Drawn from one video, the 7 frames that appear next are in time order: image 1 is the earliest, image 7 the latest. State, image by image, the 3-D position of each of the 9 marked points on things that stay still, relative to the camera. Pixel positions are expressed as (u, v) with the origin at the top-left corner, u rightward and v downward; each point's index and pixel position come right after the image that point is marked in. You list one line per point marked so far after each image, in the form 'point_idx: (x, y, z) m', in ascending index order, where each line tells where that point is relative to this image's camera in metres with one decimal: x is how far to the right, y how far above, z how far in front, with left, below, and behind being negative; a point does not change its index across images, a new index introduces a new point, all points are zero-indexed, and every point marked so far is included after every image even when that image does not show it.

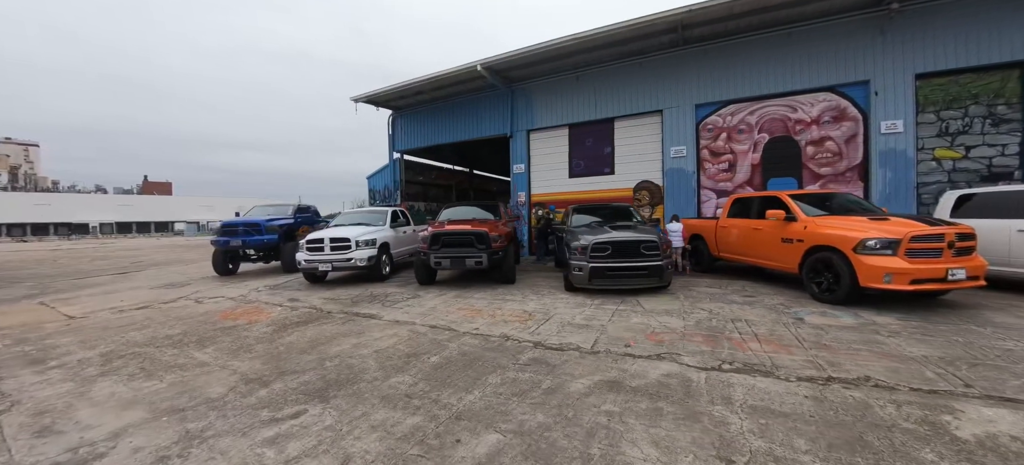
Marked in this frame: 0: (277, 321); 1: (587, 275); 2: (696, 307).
0: (-3.7, -1.4, +5.6) m
1: (+1.4, -0.8, +6.5) m
2: (+3.2, -1.3, +5.9) m
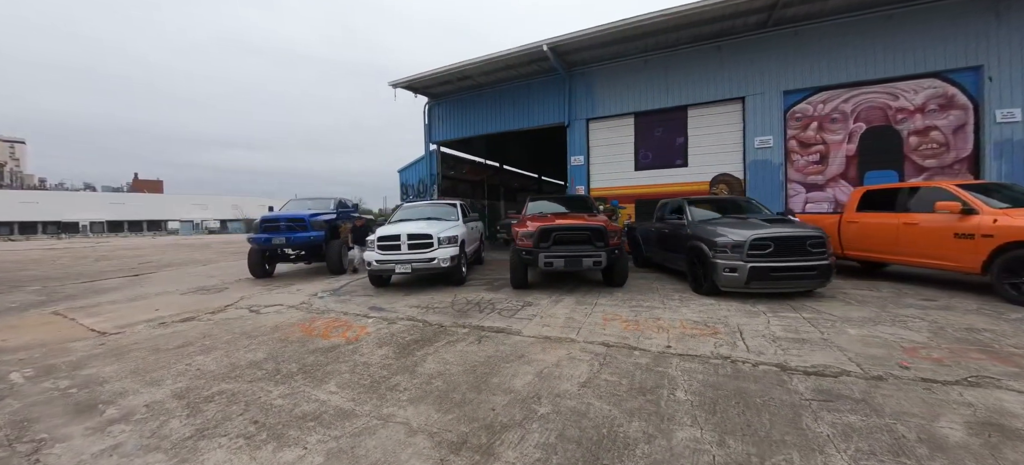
0: (-1.5, -1.3, +4.2) m
1: (+3.6, -0.7, +5.4) m
2: (+5.4, -1.2, +4.8) m
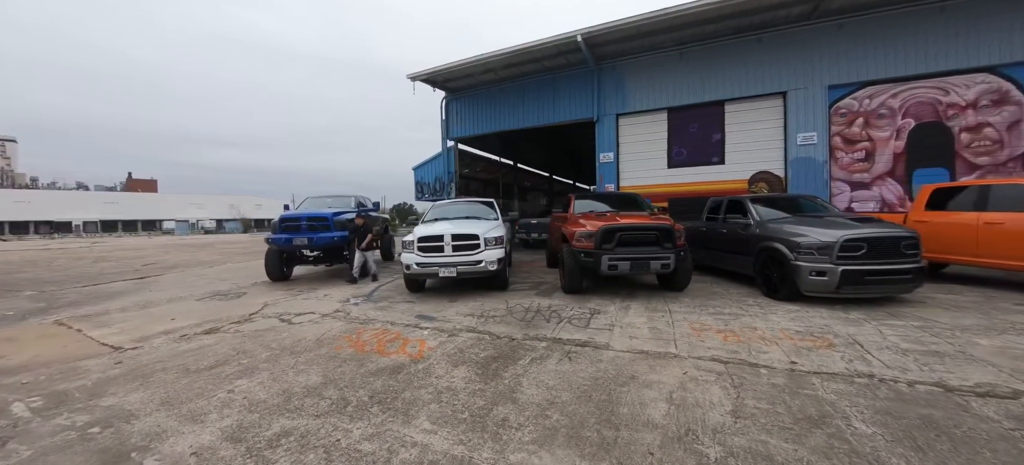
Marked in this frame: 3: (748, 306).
0: (-0.5, -1.2, +3.6) m
1: (+4.5, -0.7, +4.9) m
2: (+6.3, -1.1, +4.3) m
3: (+3.5, -1.1, +5.1) m
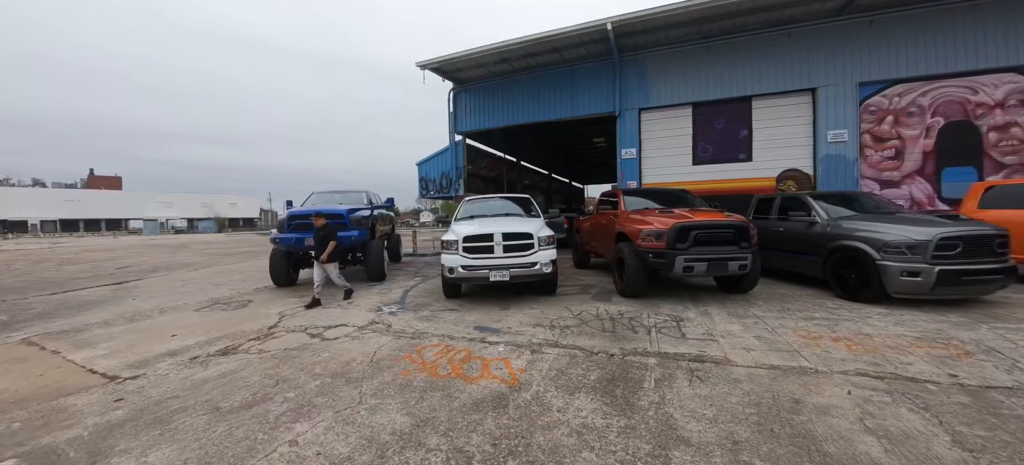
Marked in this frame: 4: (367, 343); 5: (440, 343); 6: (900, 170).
0: (+0.4, -1.2, +2.9) m
1: (+5.4, -0.7, +4.5) m
2: (+7.2, -1.1, +4.0) m
3: (+4.4, -1.1, +4.7) m
4: (-1.6, -1.2, +3.7) m
5: (-0.8, -1.2, +3.7) m
6: (+10.2, +1.6, +9.0) m
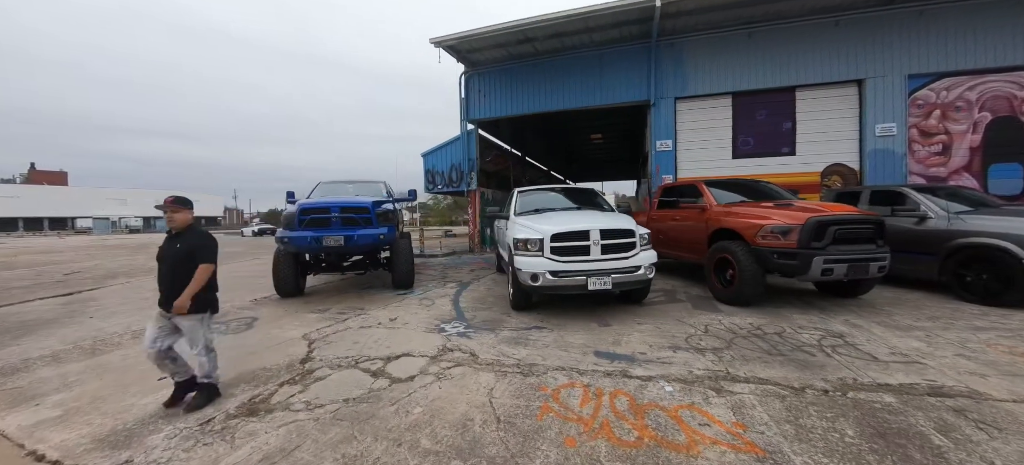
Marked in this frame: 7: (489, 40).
0: (+1.7, -1.1, +1.9) m
1: (+6.5, -0.6, +3.8) m
2: (+8.3, -1.1, +3.5) m
3: (+5.5, -1.0, +4.0) m
4: (-0.4, -1.1, +2.6) m
5: (+0.4, -1.1, +2.6) m
6: (+11.0, +1.7, +8.7) m
7: (-0.6, +5.4, +9.7) m
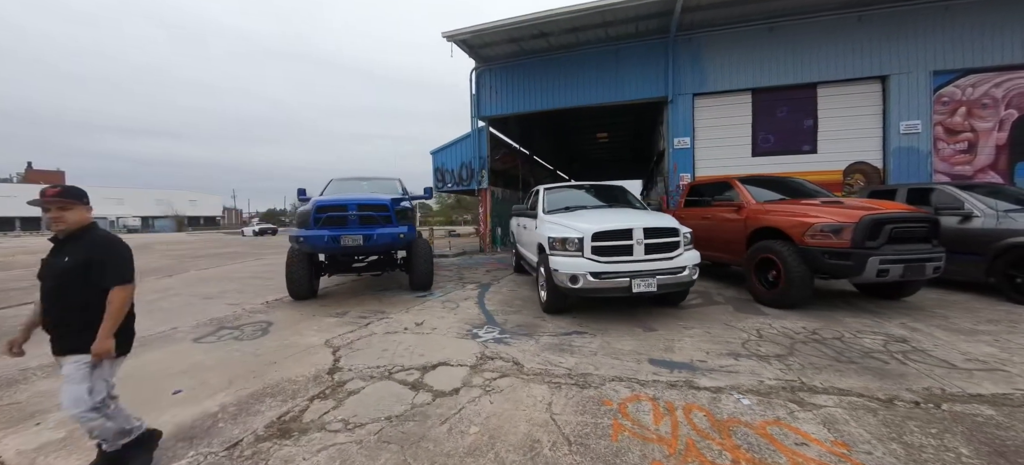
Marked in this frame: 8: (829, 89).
0: (+2.1, -1.1, +1.7) m
1: (+6.9, -0.6, +3.6) m
2: (+8.7, -1.0, +3.3) m
3: (+5.9, -1.0, +3.7) m
4: (0.0, -1.1, +2.3) m
5: (+0.8, -1.1, +2.3) m
6: (+11.3, +1.7, +8.5) m
7: (-0.3, +5.4, +9.4) m
8: (+8.2, +3.7, +9.0) m
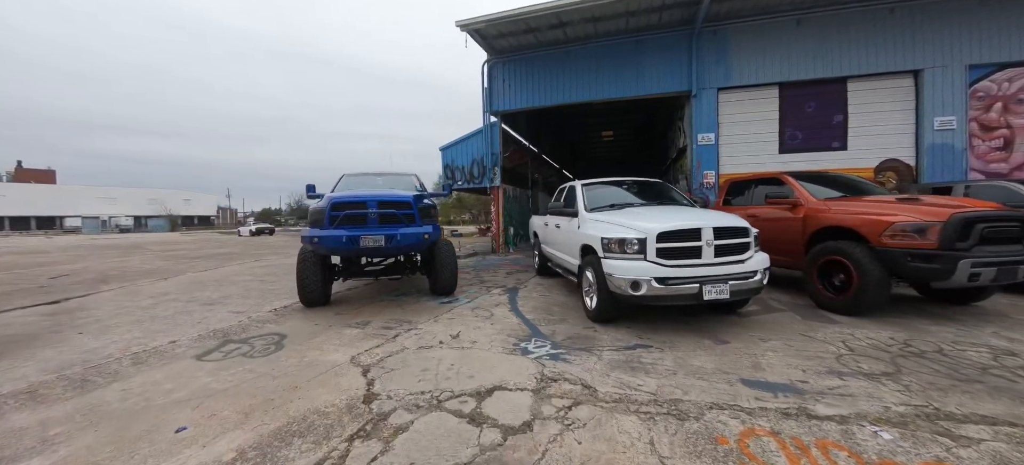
0: (+2.6, -1.1, +1.3) m
1: (+7.4, -0.6, +3.2) m
2: (+9.2, -1.0, +2.9) m
3: (+6.3, -1.0, +3.3) m
4: (+0.5, -1.1, +1.9) m
5: (+1.3, -1.1, +1.9) m
6: (+11.8, +1.7, +8.1) m
7: (+0.1, +5.4, +9.0) m
8: (+8.6, +3.7, +8.6) m
